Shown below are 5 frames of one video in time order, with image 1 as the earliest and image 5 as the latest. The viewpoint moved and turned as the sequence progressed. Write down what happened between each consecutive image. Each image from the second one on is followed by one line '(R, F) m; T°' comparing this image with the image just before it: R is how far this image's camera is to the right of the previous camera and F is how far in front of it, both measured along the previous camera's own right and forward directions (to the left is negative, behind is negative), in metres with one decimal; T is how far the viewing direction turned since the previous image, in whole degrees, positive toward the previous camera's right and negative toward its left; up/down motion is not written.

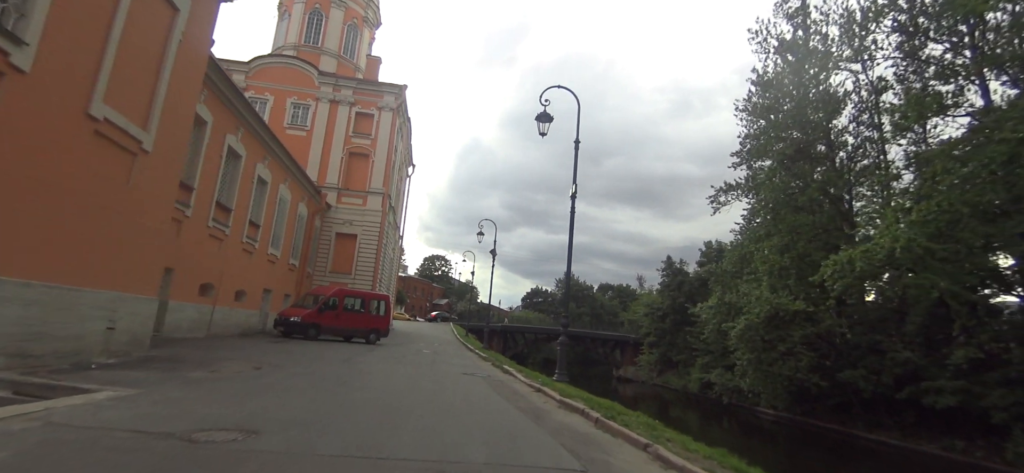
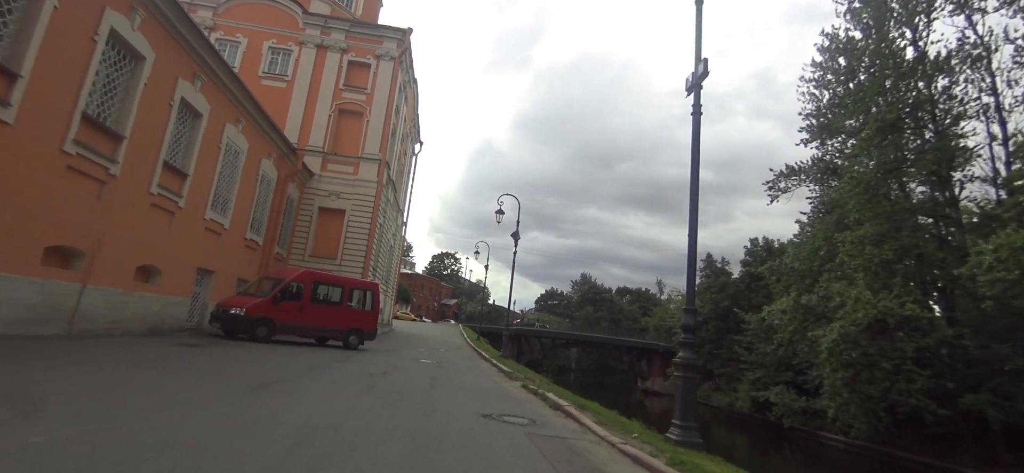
(-0.8, +5.5) m; -1°
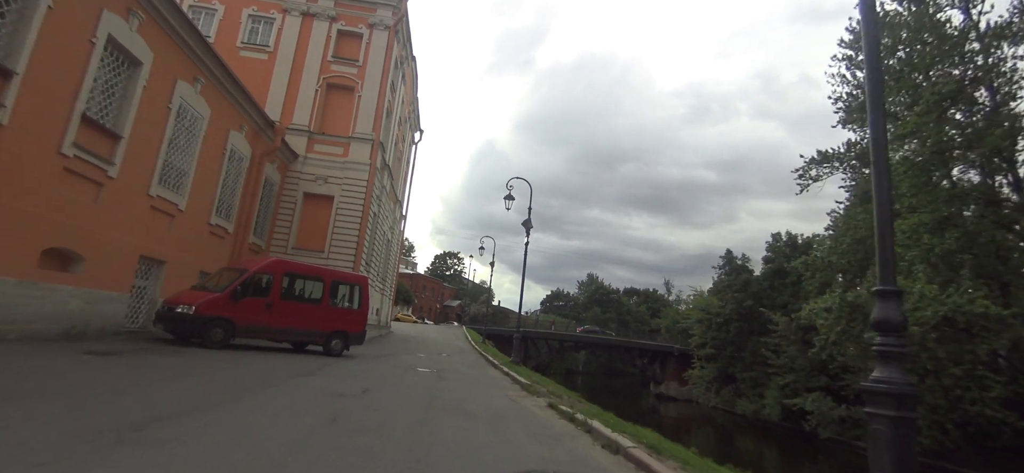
(-0.3, +2.5) m; 0°
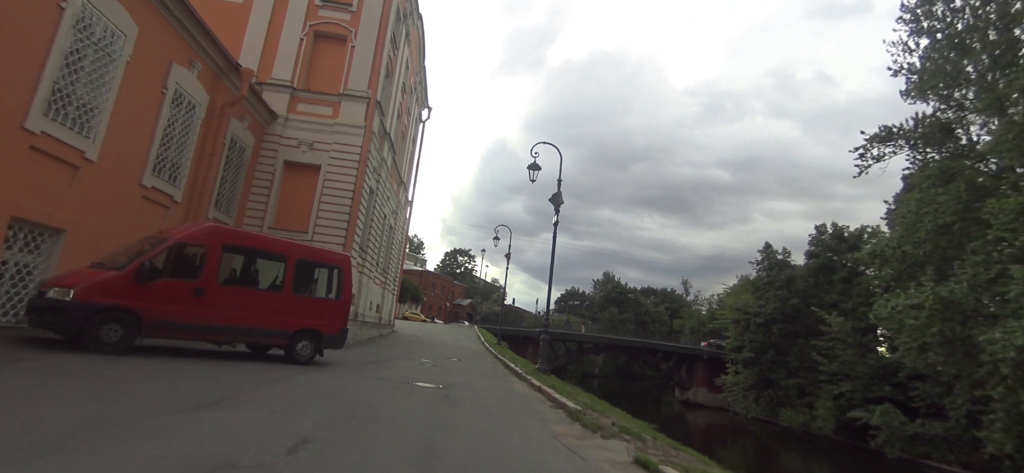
(-0.5, +3.4) m; -1°
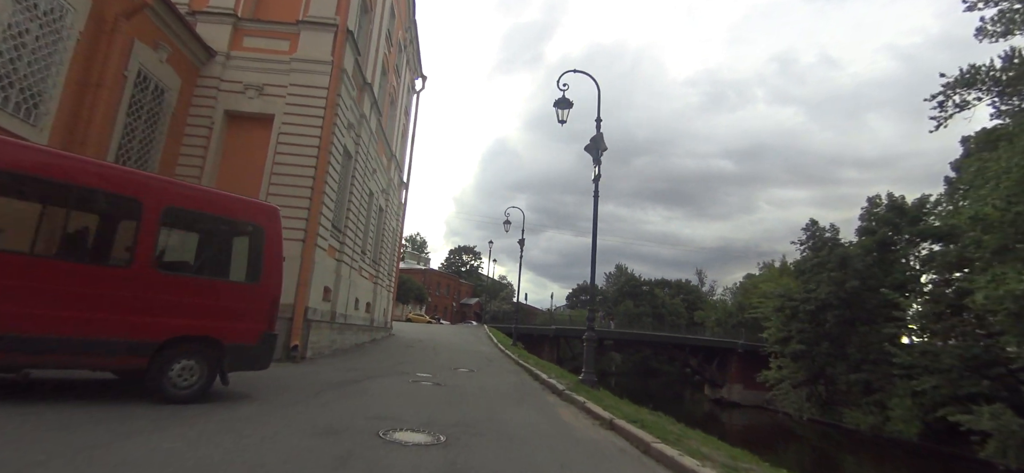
(-0.5, +3.9) m; -1°
